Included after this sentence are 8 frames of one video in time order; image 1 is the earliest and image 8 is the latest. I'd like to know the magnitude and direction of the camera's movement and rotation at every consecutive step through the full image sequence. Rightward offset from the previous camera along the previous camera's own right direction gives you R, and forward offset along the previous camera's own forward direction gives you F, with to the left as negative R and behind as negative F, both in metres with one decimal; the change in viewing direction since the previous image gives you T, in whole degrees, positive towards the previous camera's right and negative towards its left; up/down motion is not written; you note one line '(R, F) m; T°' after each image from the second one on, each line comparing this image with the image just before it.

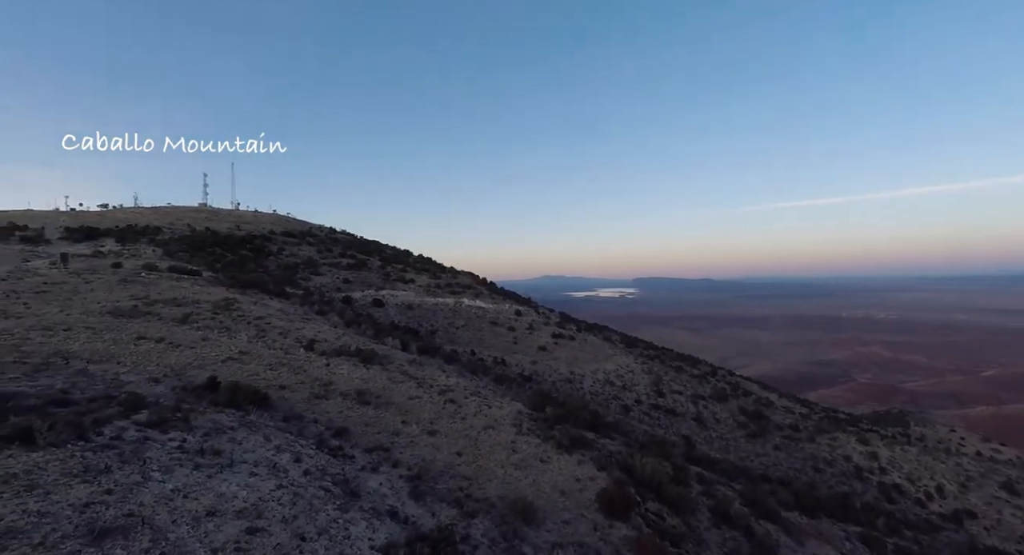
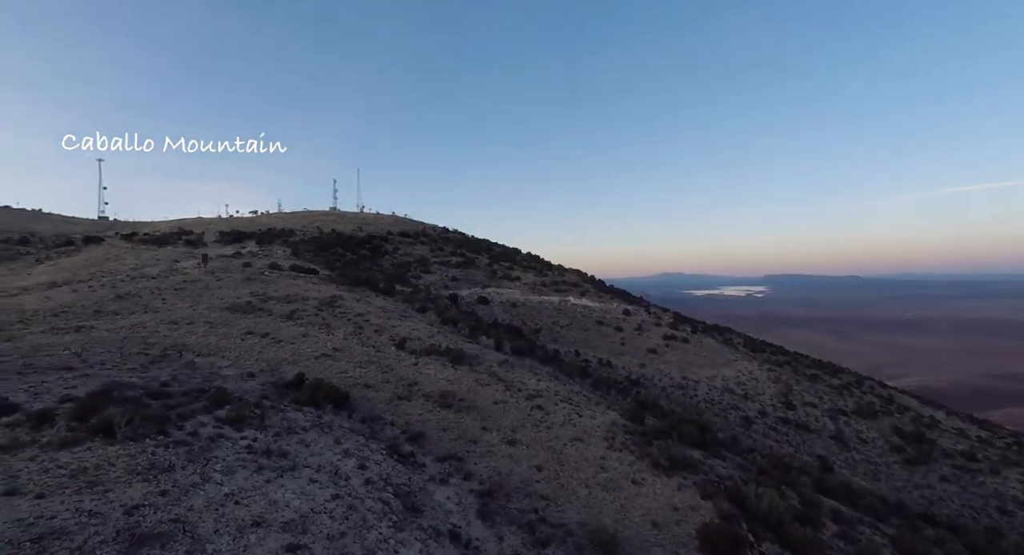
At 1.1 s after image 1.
(+0.6, +1.2) m; -13°
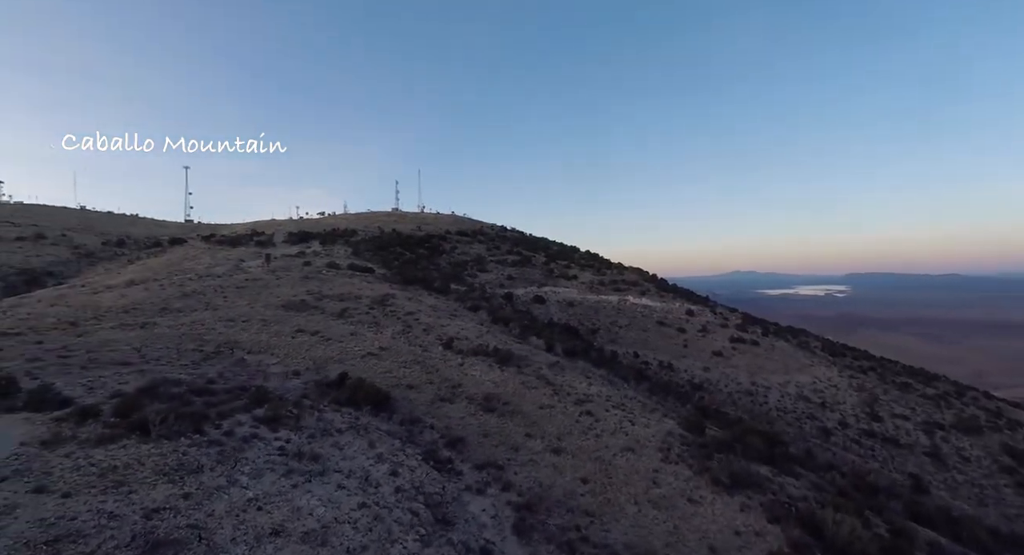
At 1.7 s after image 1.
(+0.4, +0.7) m; -7°
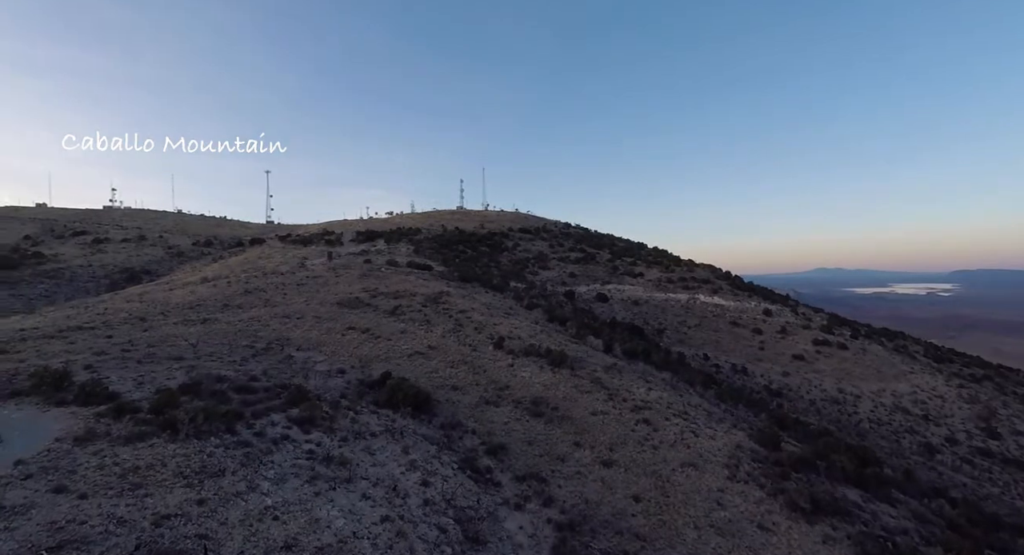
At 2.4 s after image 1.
(+0.5, +0.8) m; -8°
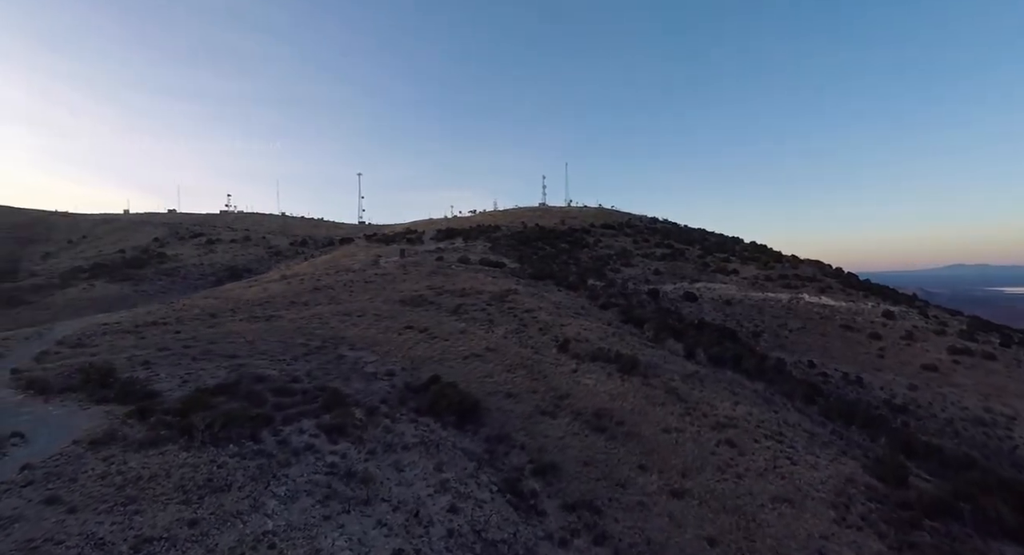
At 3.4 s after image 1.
(+0.7, +1.3) m; -10°
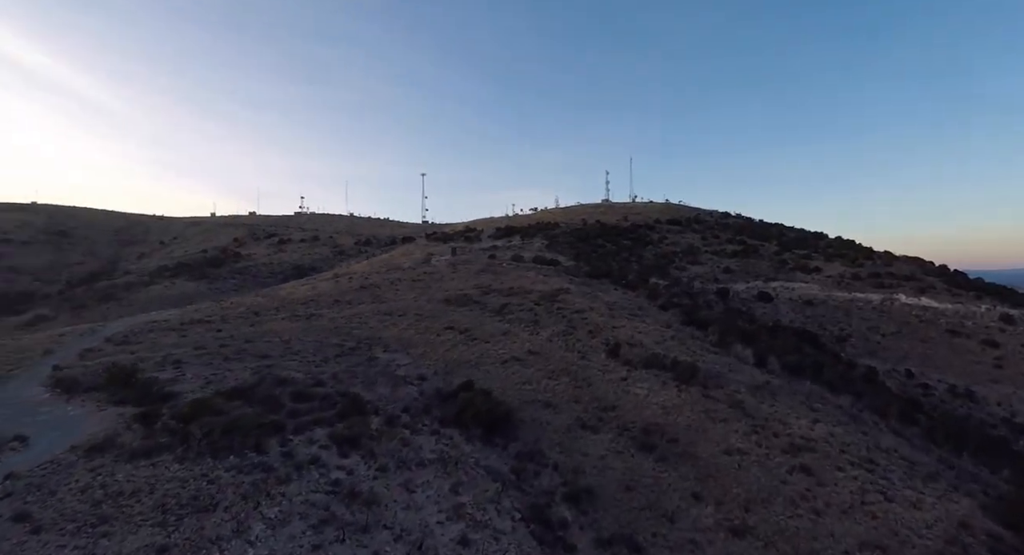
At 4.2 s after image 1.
(+0.6, +1.1) m; -8°
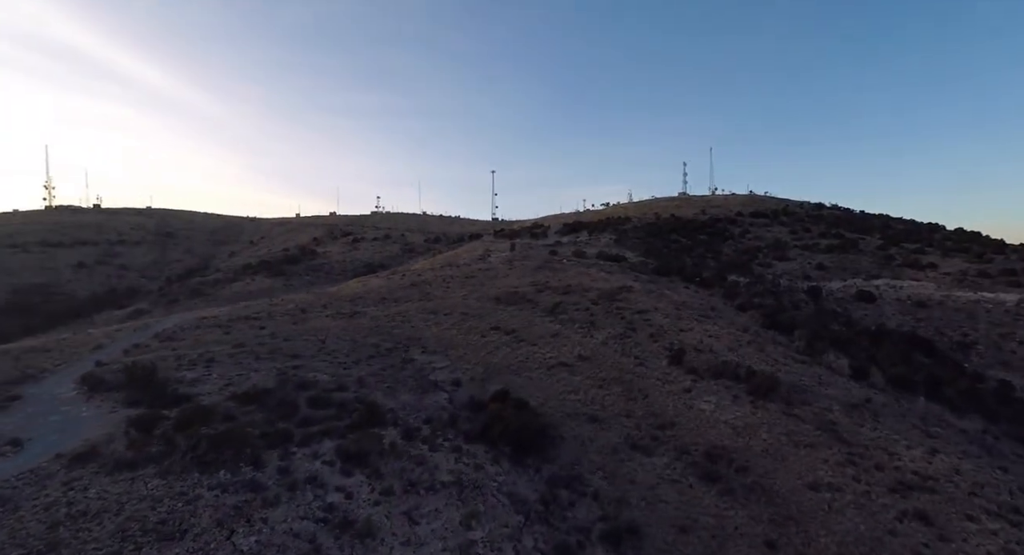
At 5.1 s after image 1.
(+0.7, +1.3) m; -9°
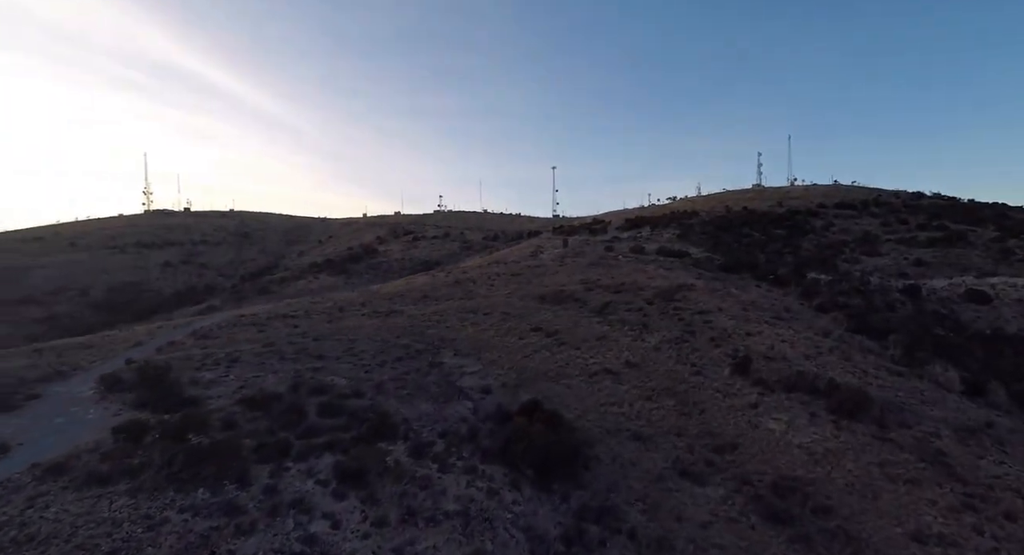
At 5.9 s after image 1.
(+0.6, +1.1) m; -8°
